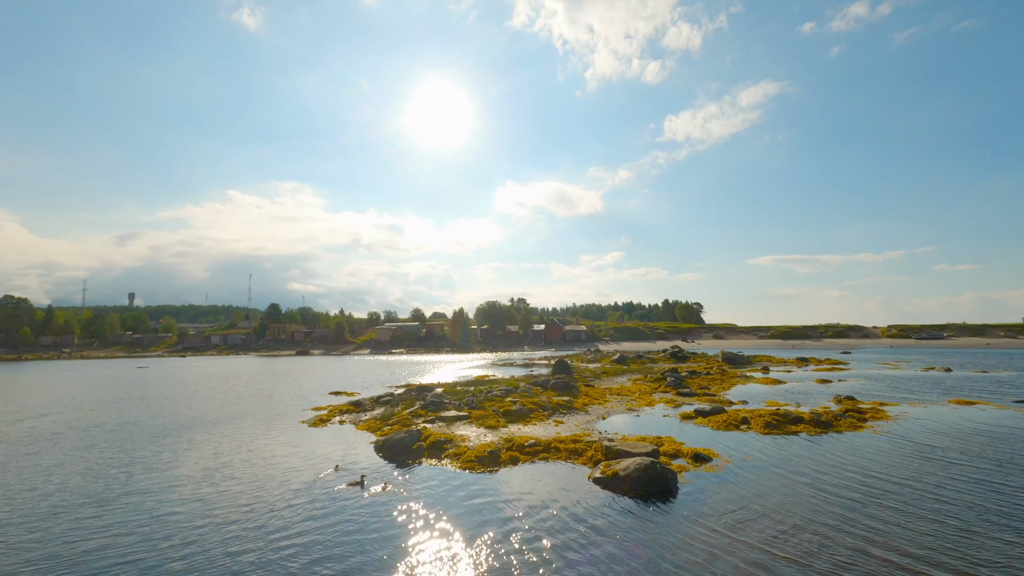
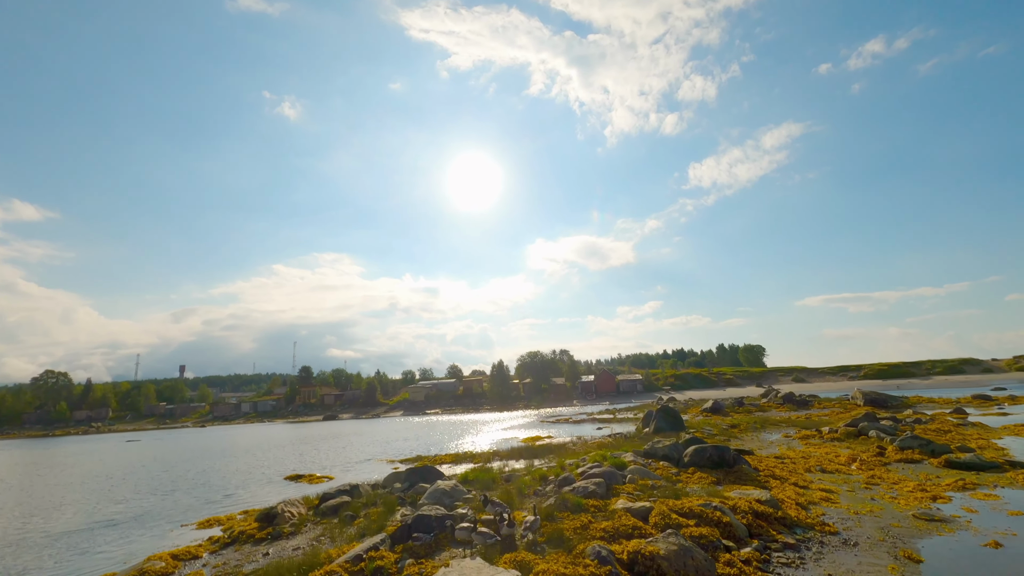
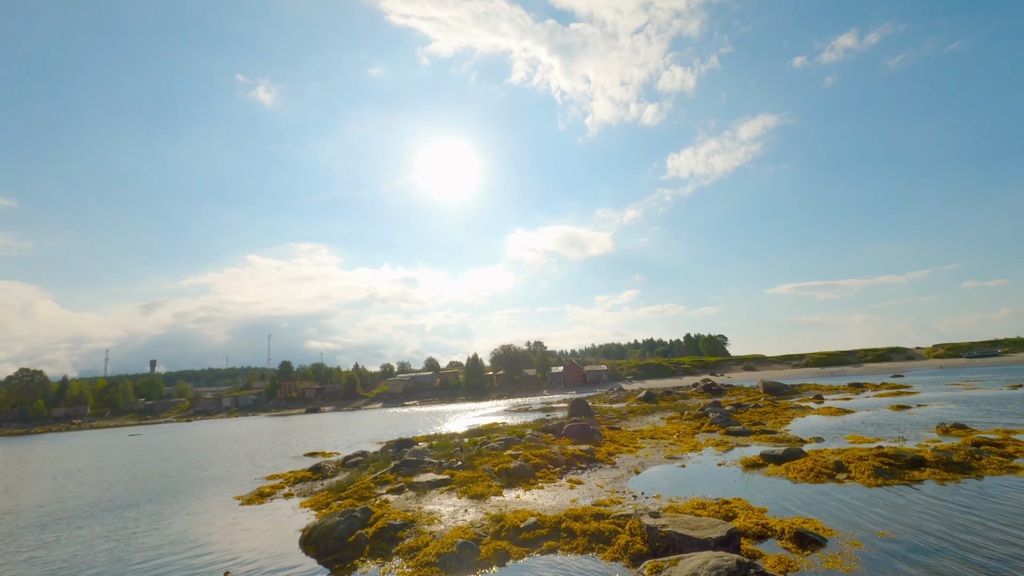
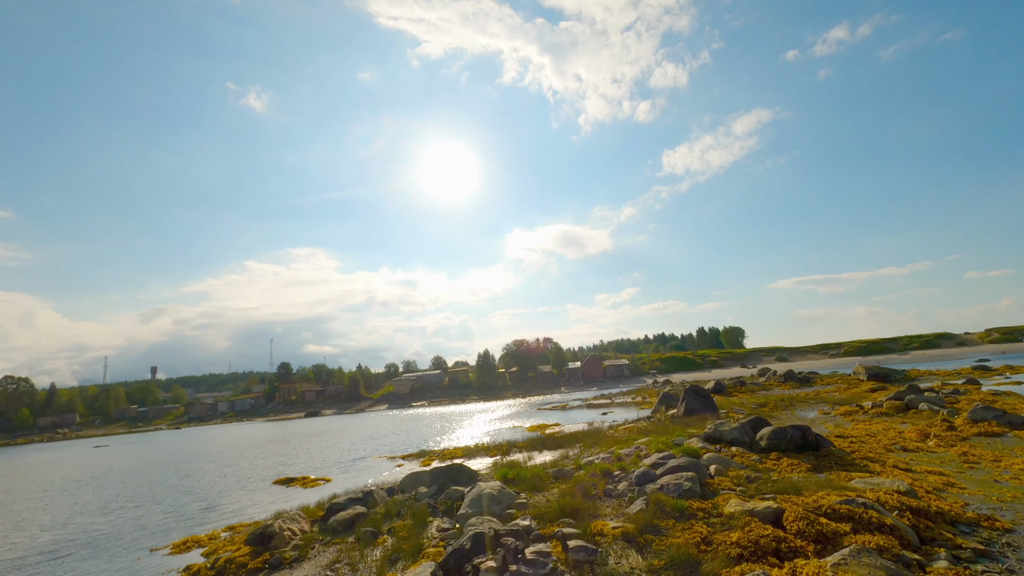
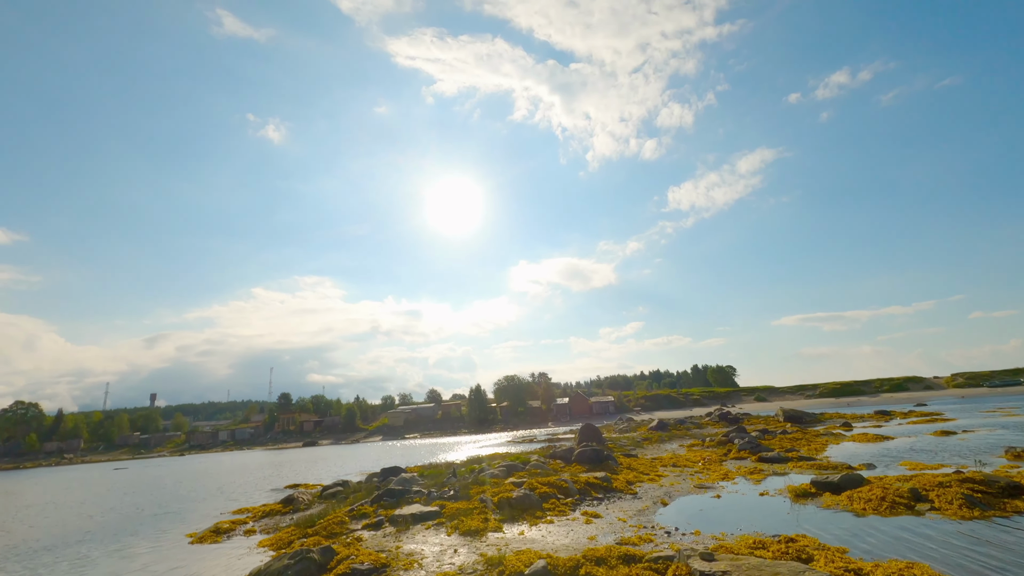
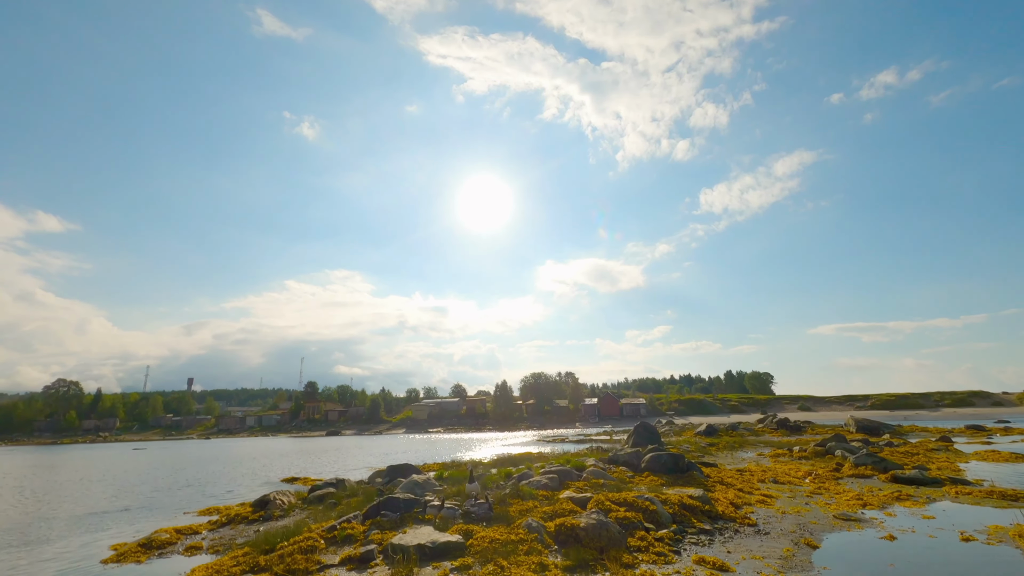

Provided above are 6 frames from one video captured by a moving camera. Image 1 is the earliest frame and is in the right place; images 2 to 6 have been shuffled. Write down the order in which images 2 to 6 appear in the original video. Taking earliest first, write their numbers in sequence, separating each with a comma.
3, 5, 6, 2, 4
